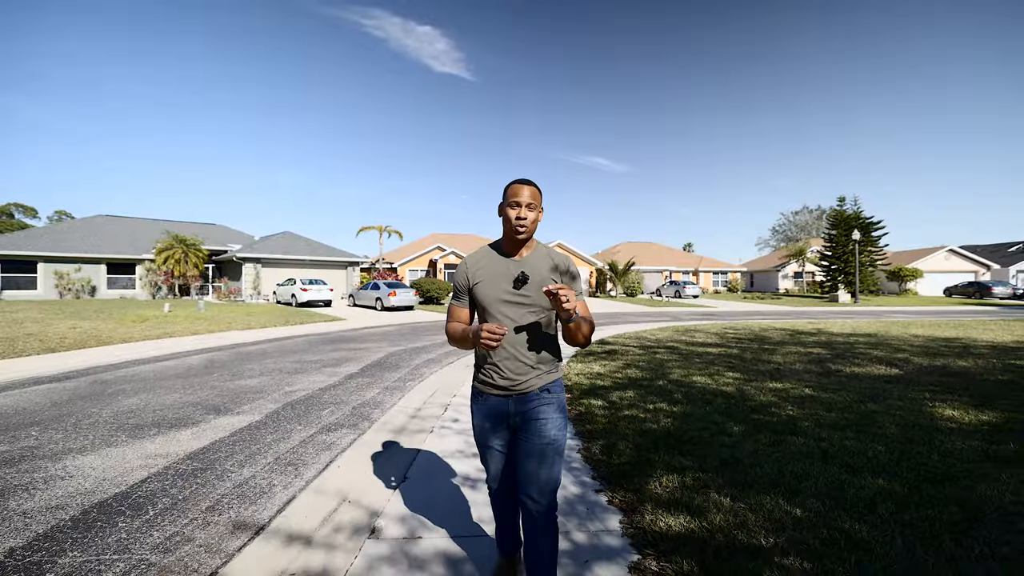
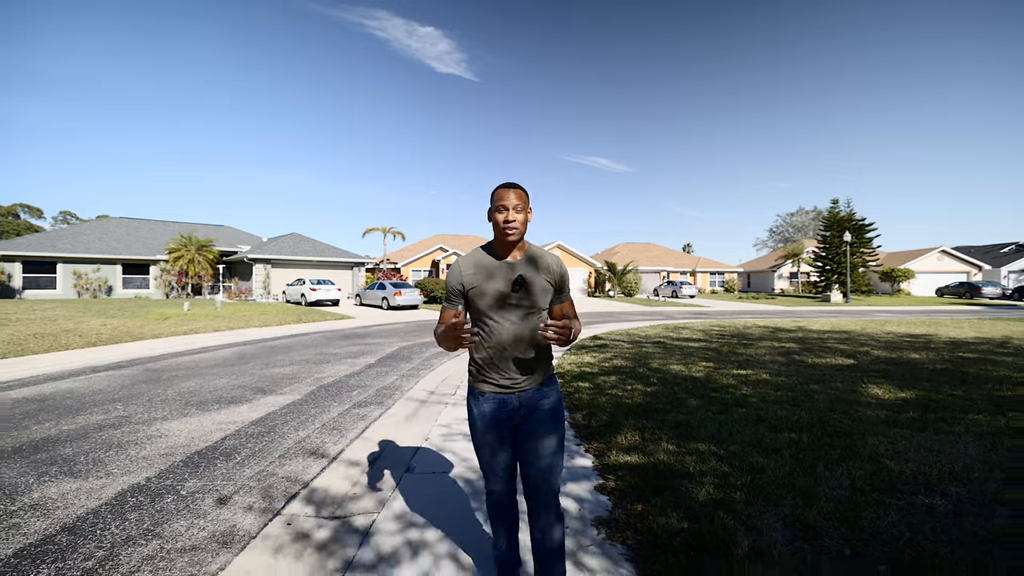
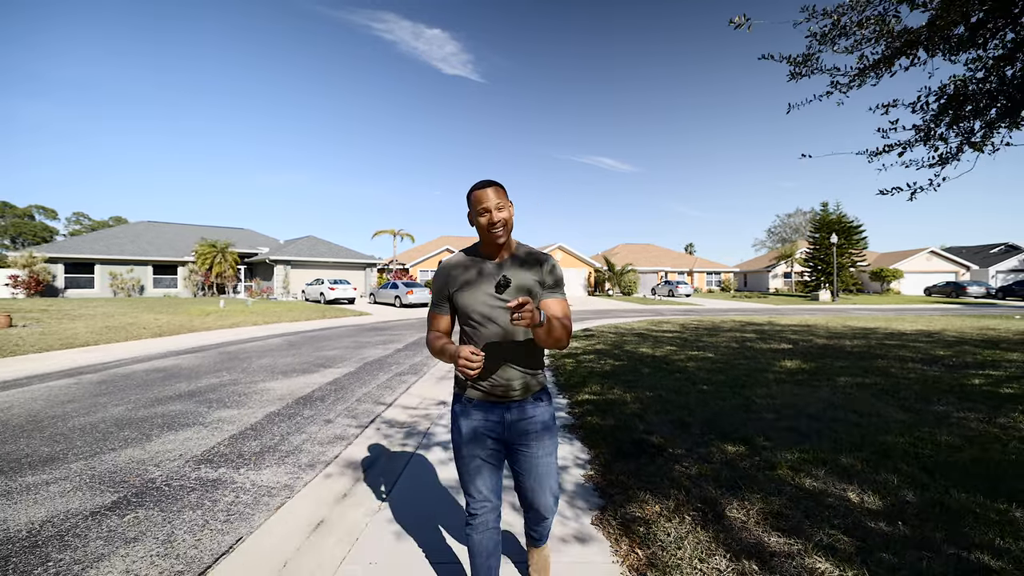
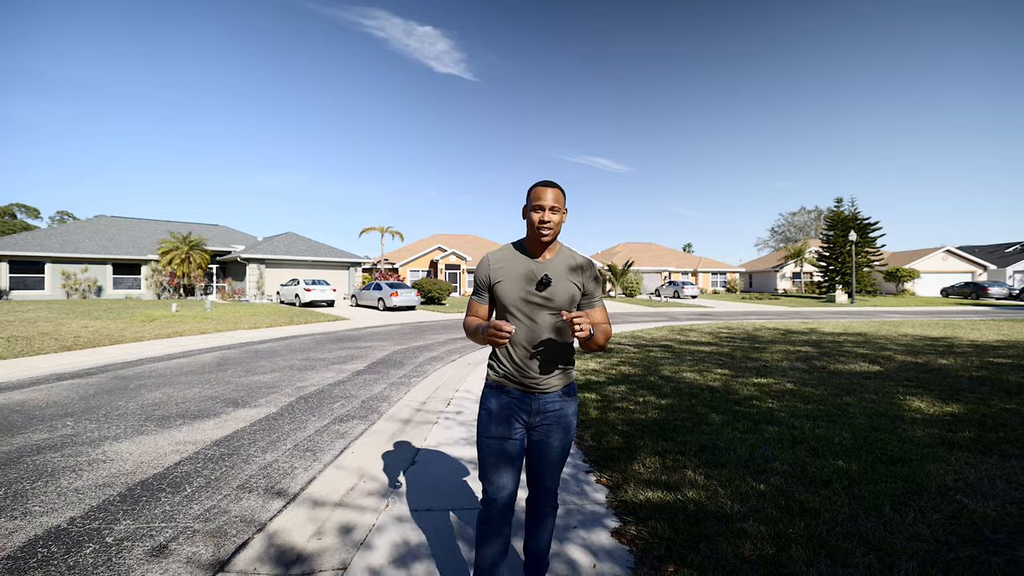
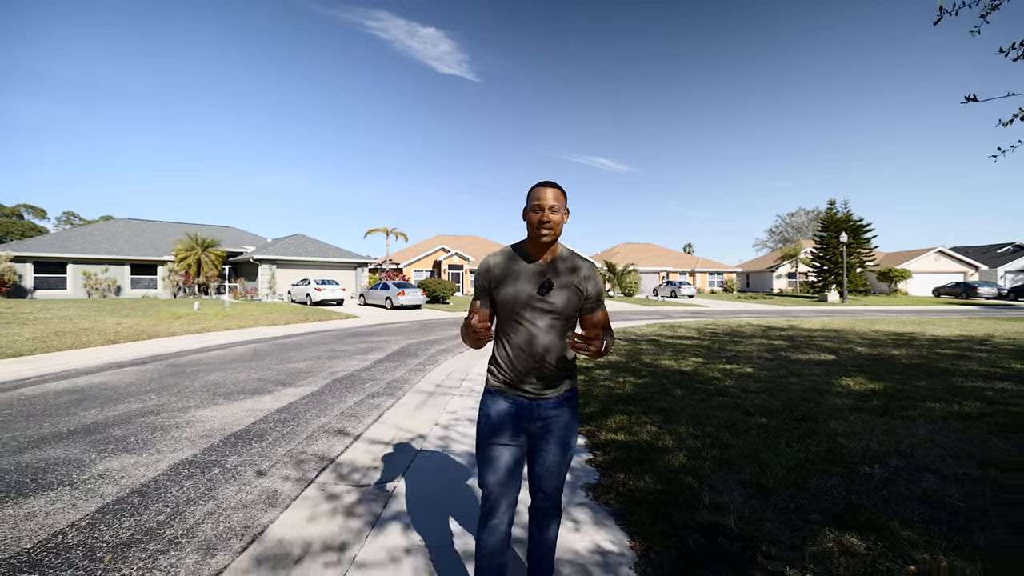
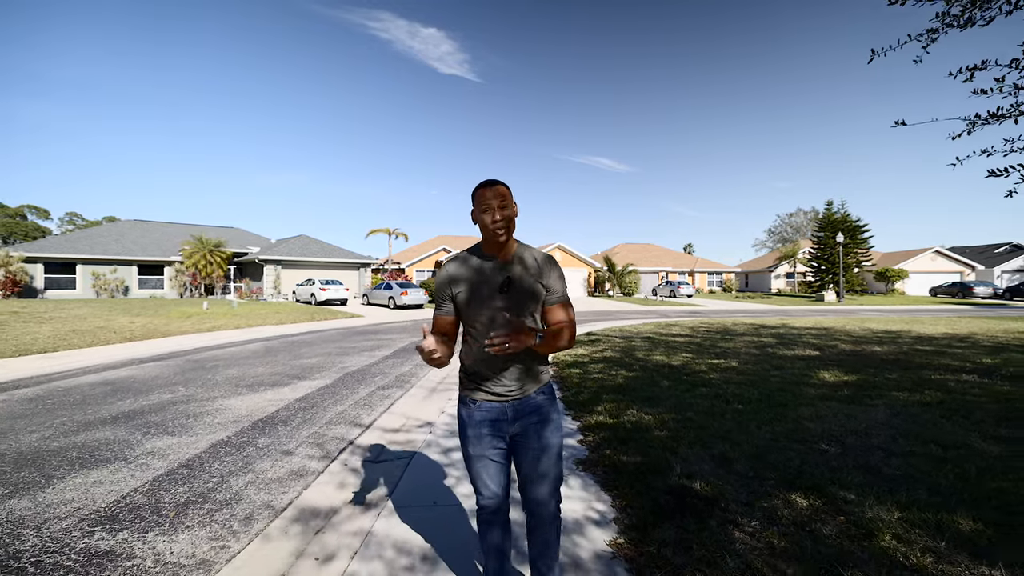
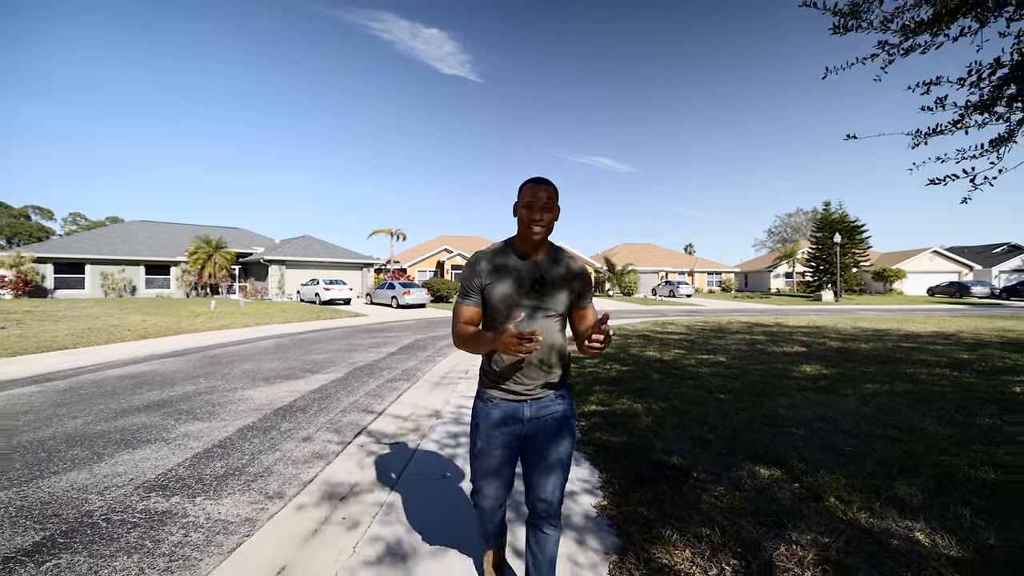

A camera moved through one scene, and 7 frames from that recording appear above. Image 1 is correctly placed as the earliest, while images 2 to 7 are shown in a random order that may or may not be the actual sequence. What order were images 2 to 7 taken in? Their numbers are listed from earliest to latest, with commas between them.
4, 2, 5, 6, 7, 3
